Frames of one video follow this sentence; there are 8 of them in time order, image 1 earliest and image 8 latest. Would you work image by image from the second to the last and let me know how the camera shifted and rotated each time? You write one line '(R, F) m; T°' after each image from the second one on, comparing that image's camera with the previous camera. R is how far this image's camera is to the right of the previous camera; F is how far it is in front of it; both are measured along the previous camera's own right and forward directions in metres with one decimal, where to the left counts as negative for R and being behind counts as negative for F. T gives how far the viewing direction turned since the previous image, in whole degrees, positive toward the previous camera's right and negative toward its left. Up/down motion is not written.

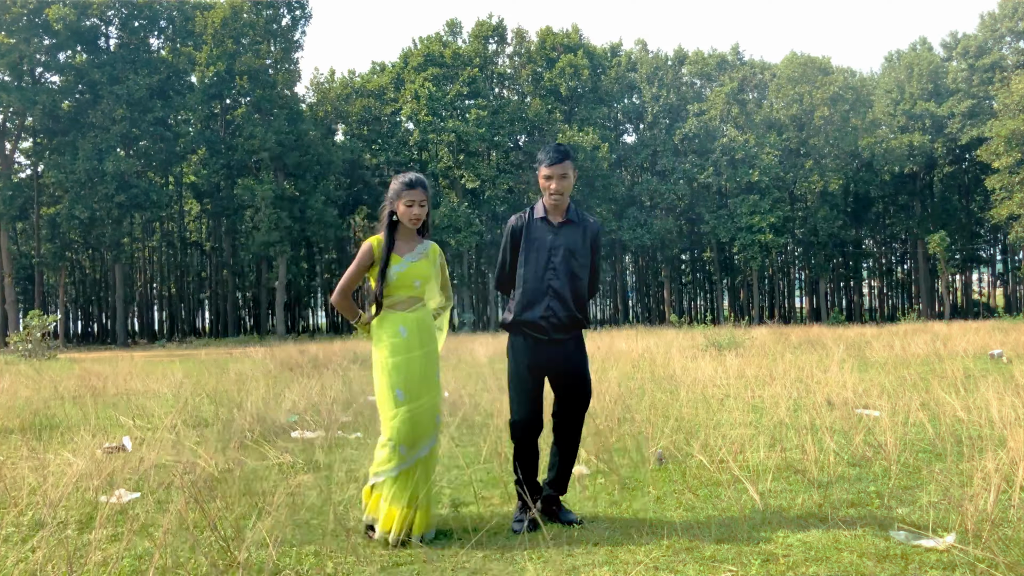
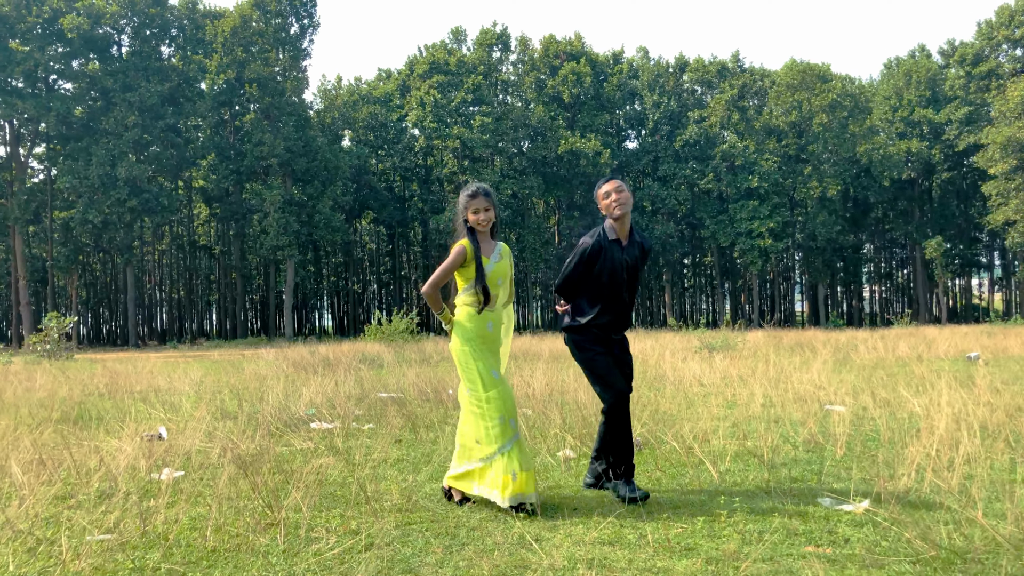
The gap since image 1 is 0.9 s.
(0.0, -0.5) m; 0°
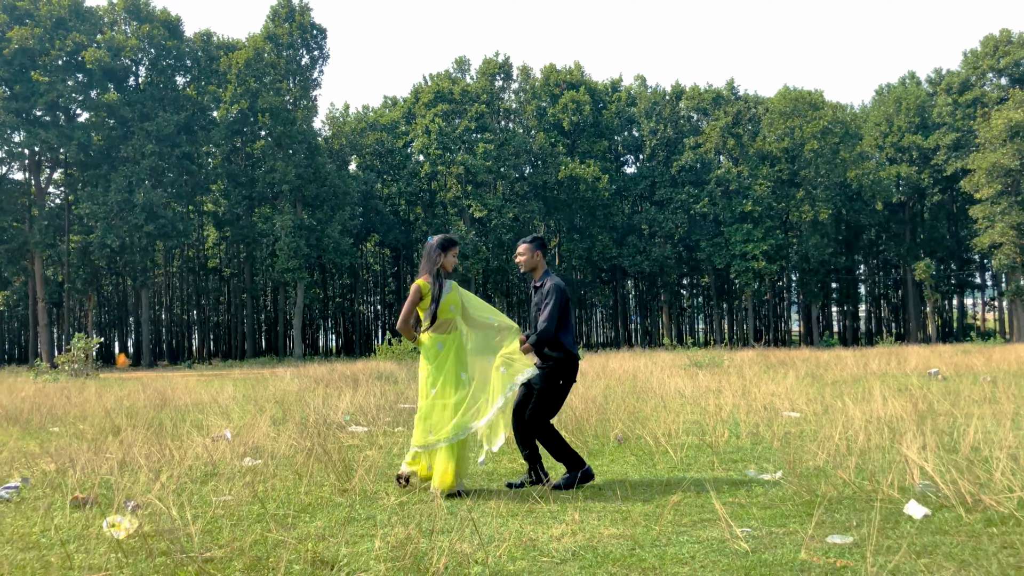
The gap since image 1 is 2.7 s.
(0.0, -1.0) m; 0°
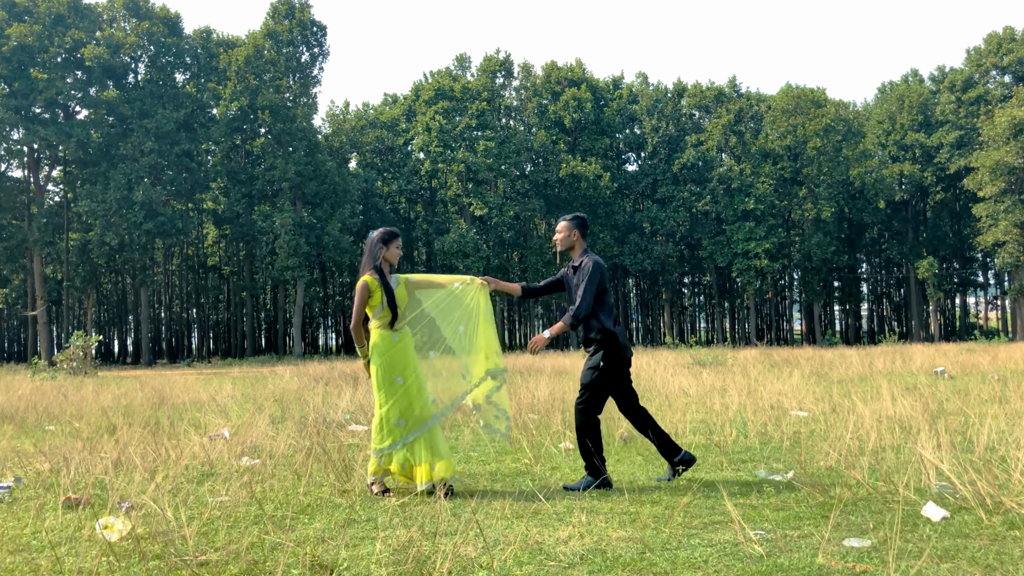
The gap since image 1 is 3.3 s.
(0.0, +0.1) m; 0°
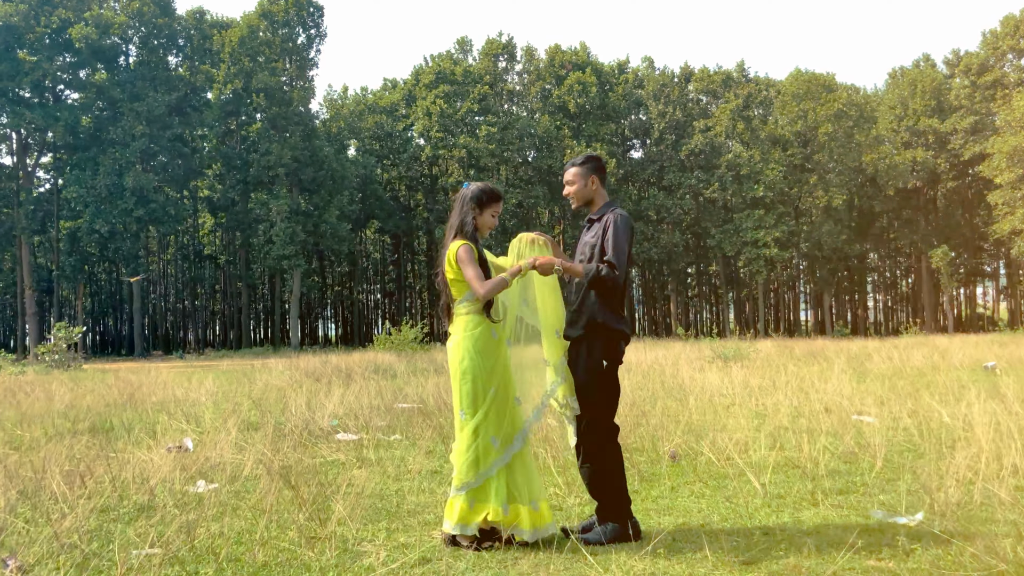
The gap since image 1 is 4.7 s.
(-0.1, +0.9) m; 0°
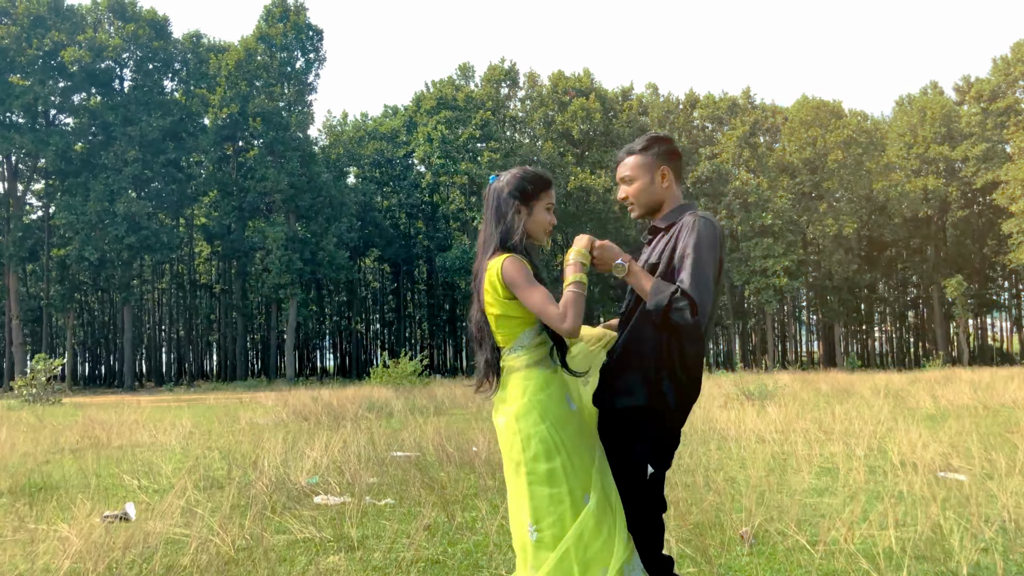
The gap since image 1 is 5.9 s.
(-0.1, +0.9) m; 0°
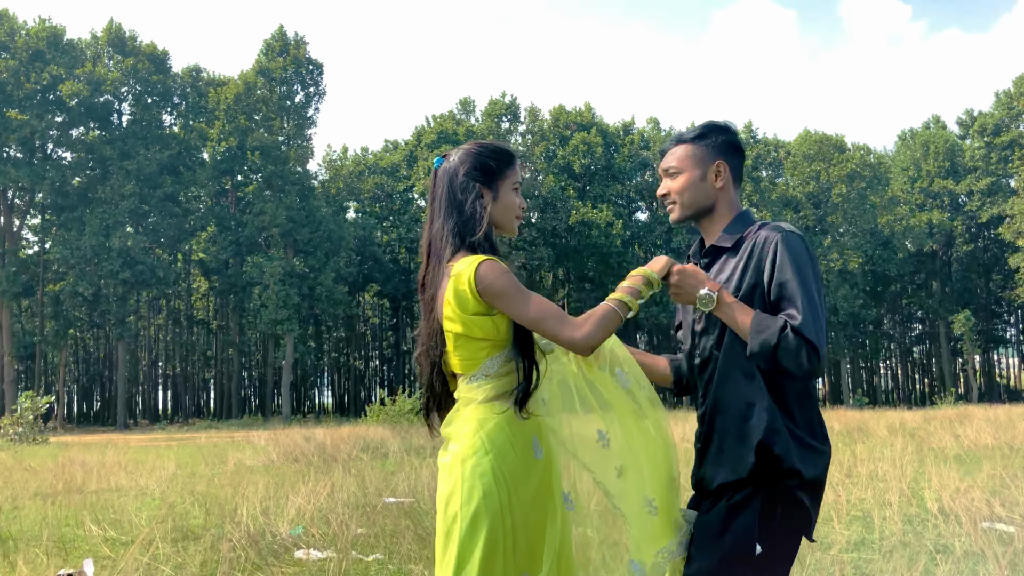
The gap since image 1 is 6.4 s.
(0.0, +0.4) m; 0°
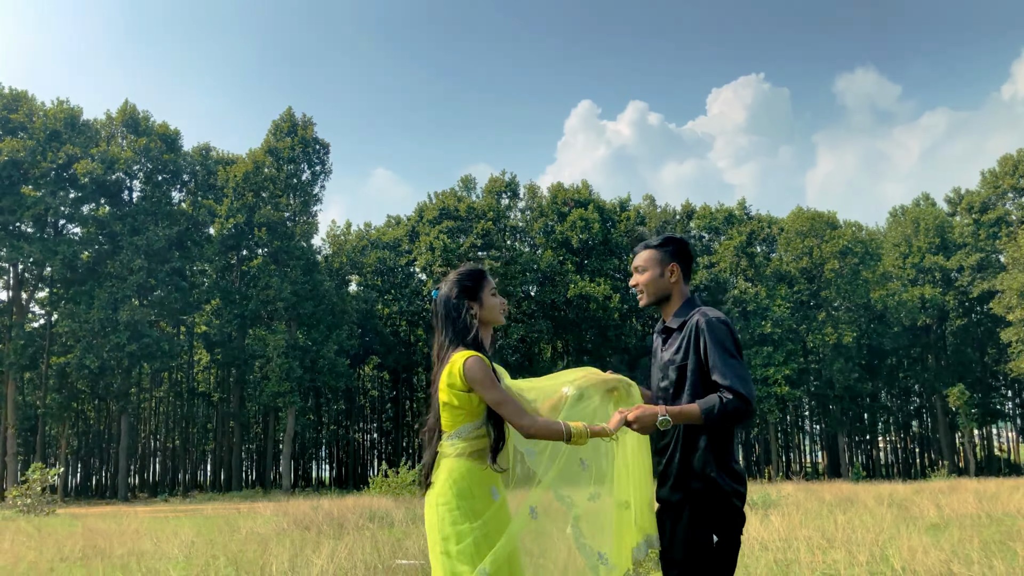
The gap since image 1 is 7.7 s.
(0.0, -0.7) m; 0°
